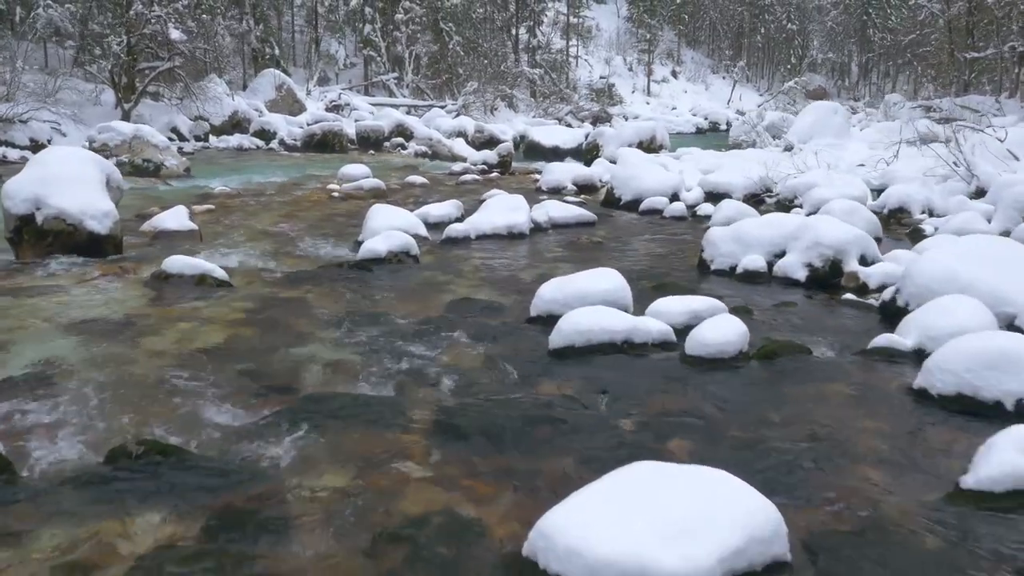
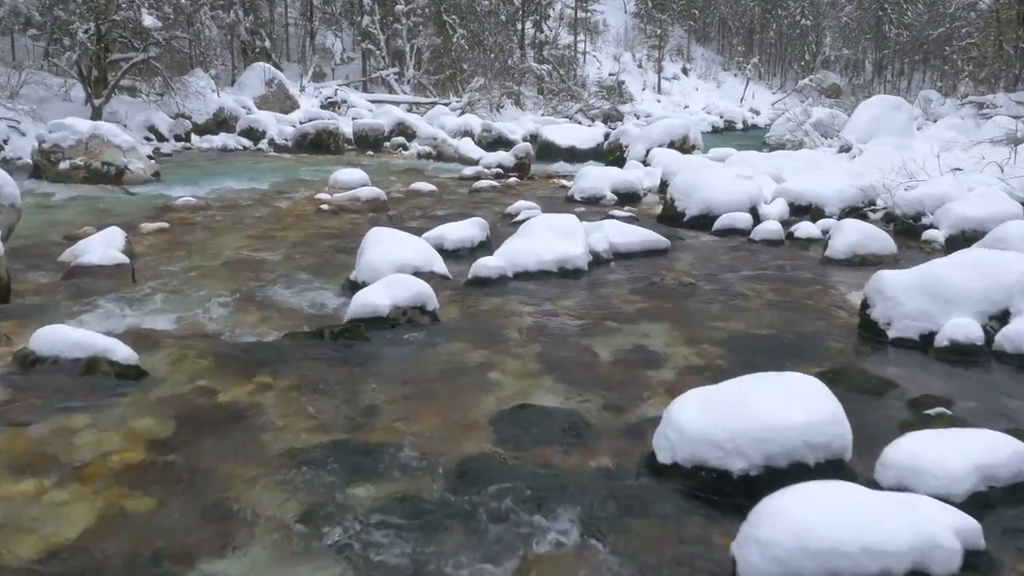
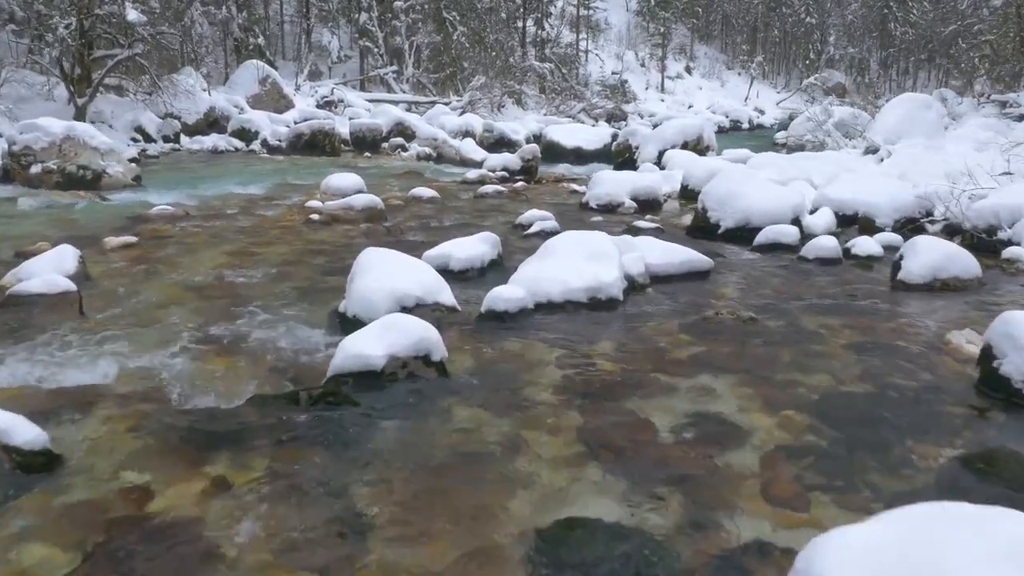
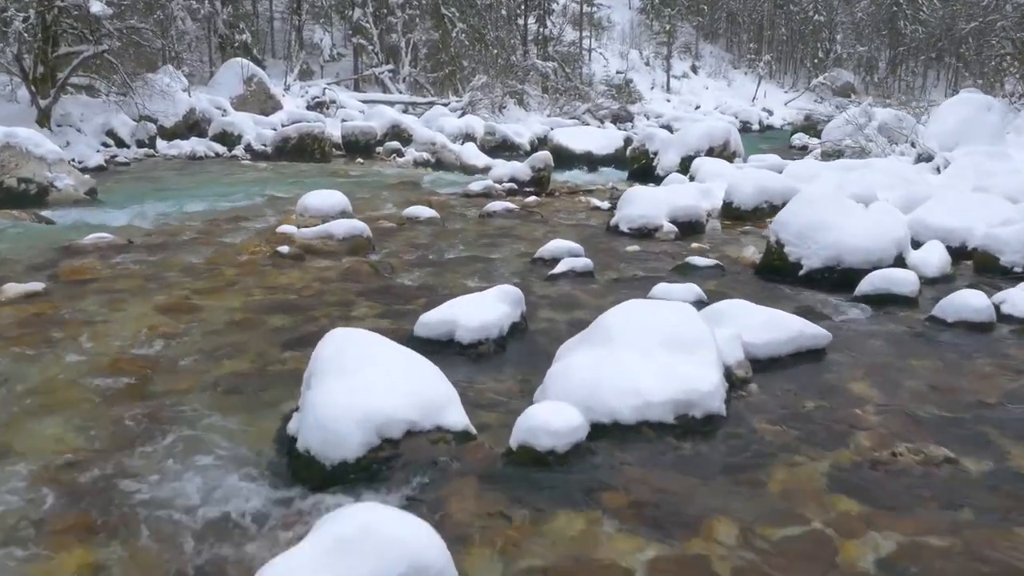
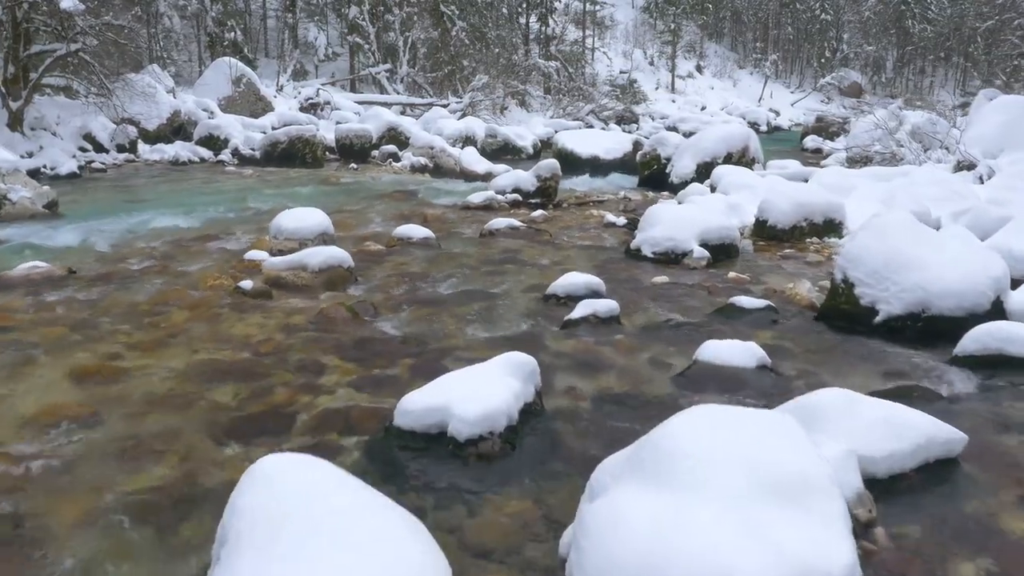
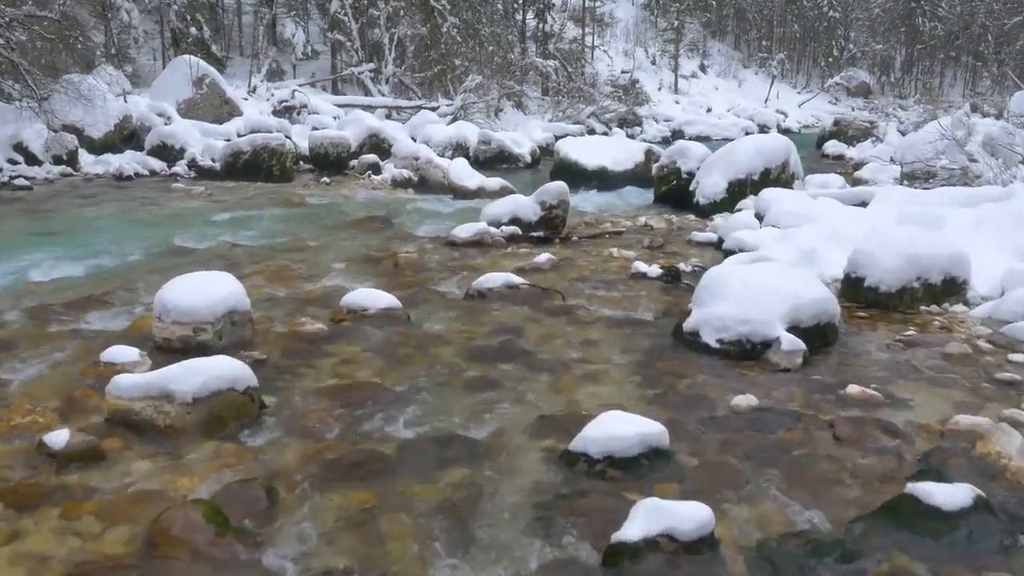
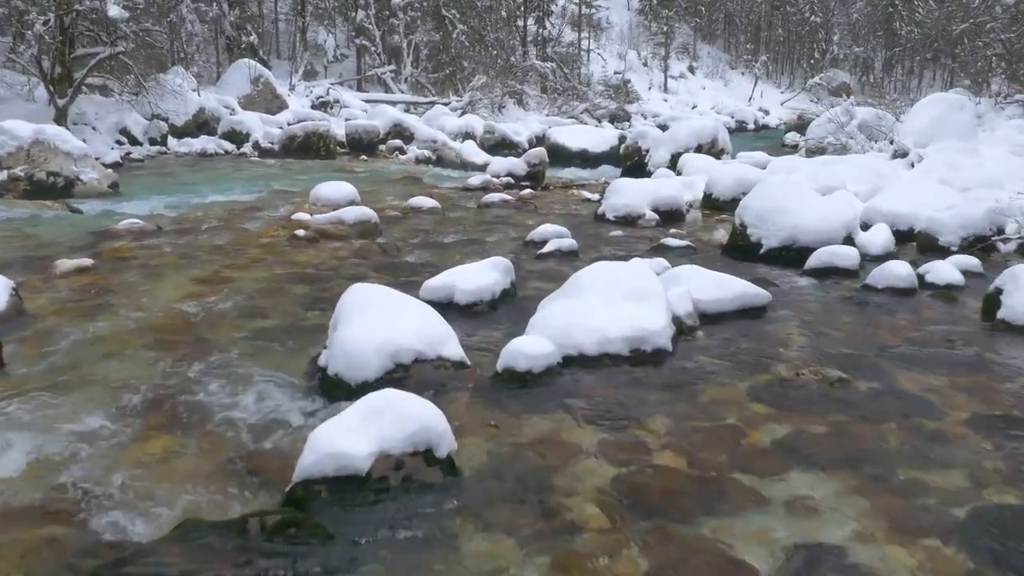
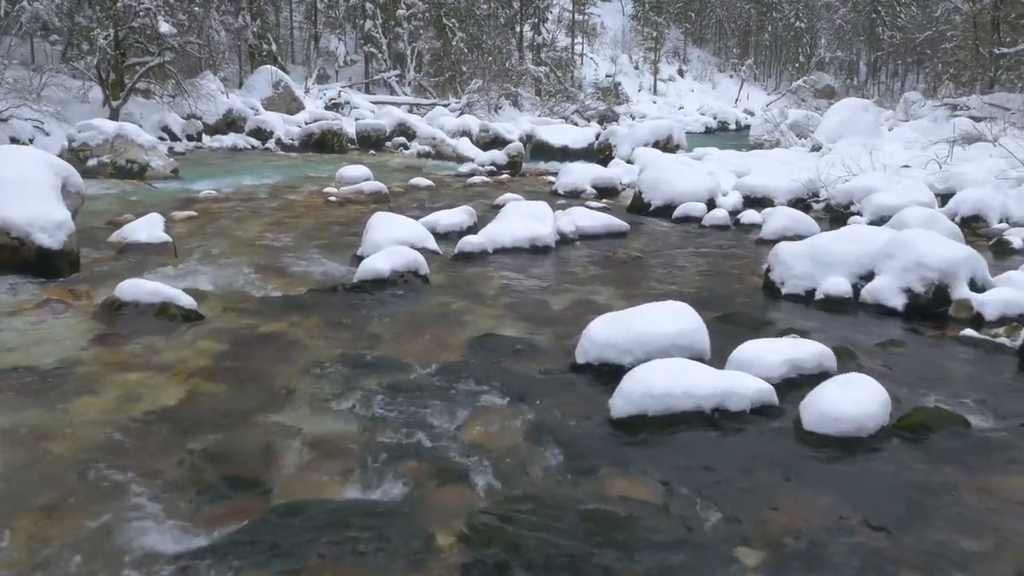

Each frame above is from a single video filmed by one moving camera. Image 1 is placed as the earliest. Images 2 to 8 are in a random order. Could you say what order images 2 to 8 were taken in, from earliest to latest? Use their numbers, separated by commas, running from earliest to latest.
8, 2, 3, 7, 4, 5, 6
